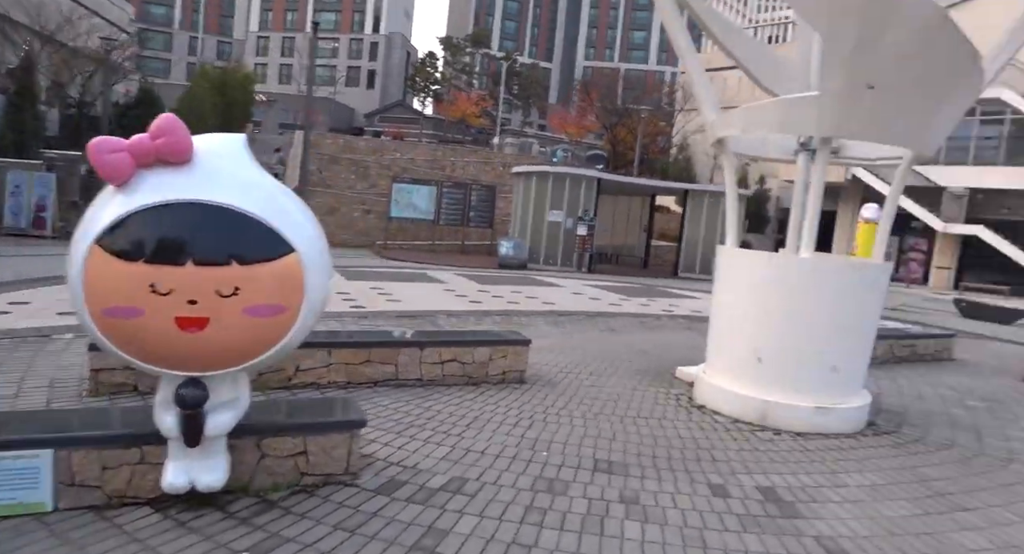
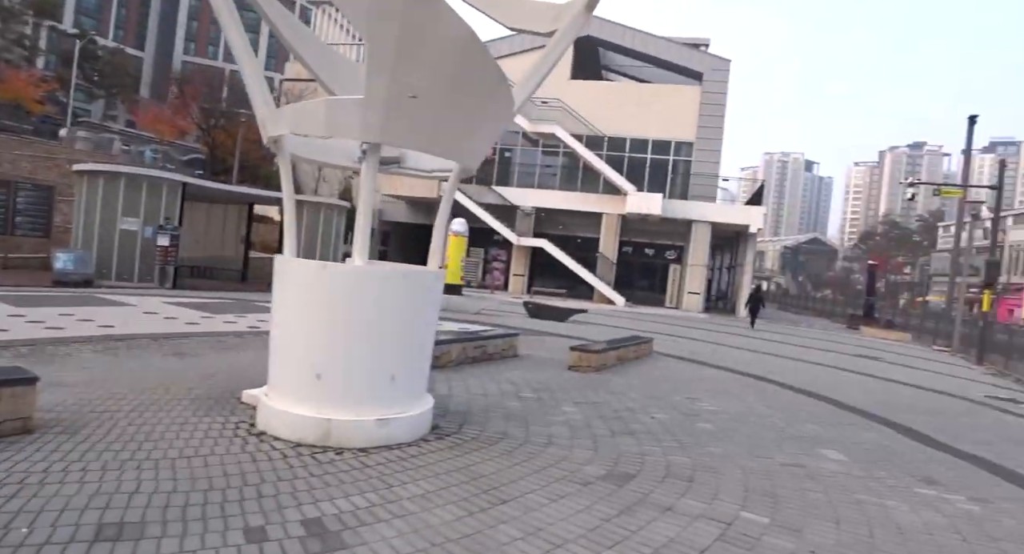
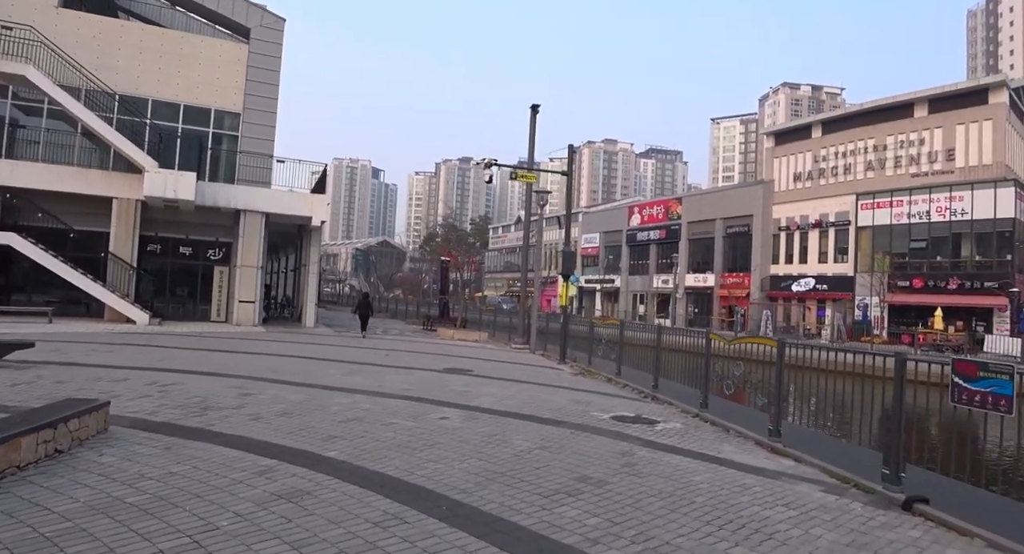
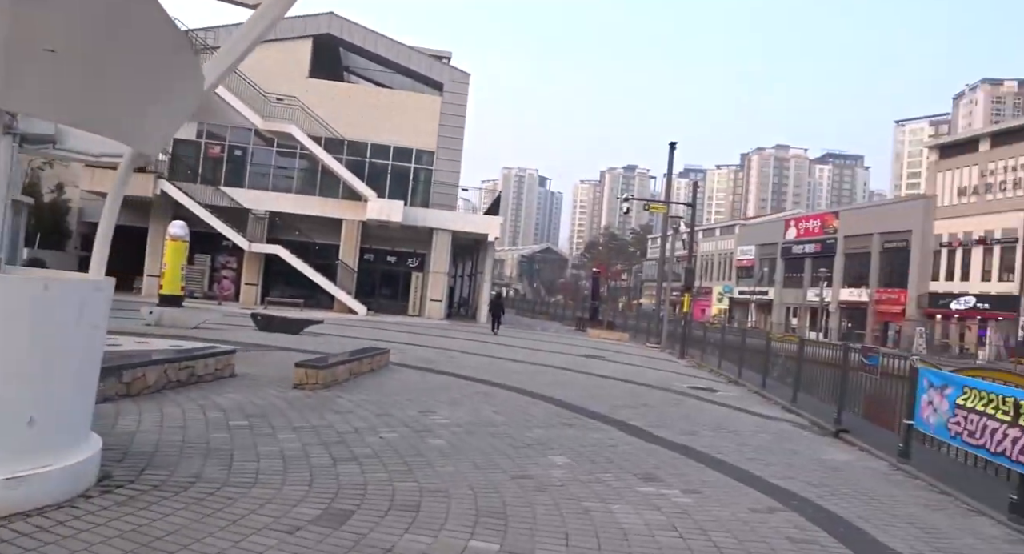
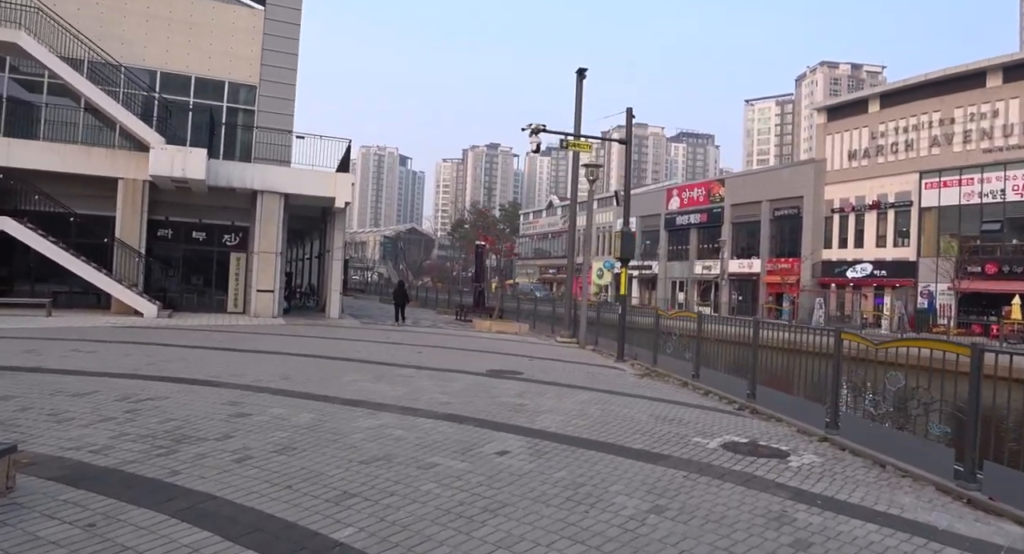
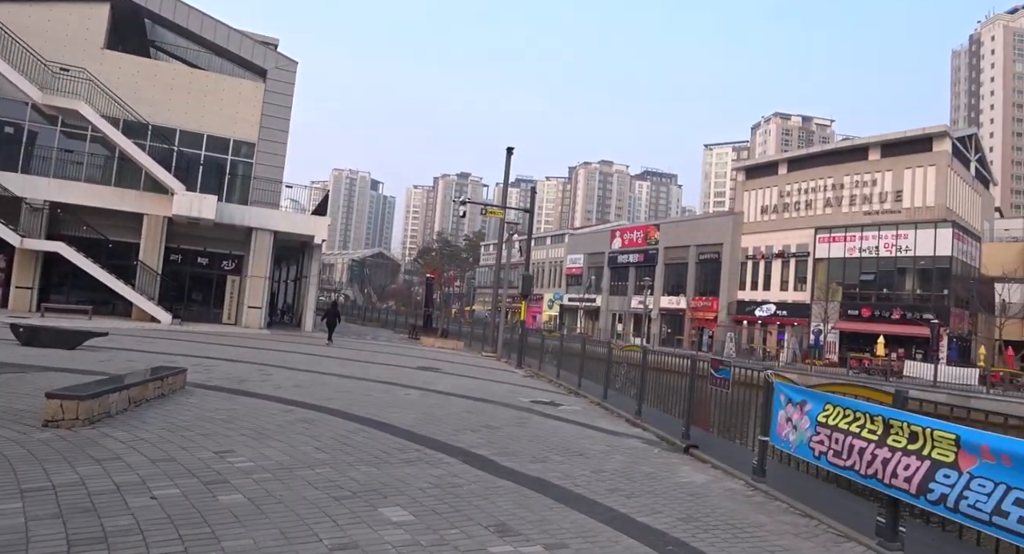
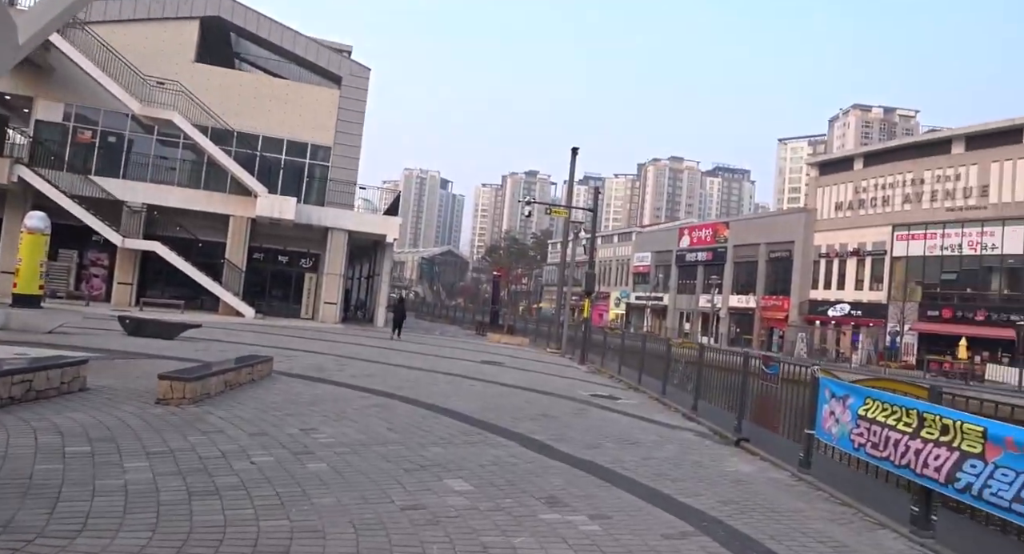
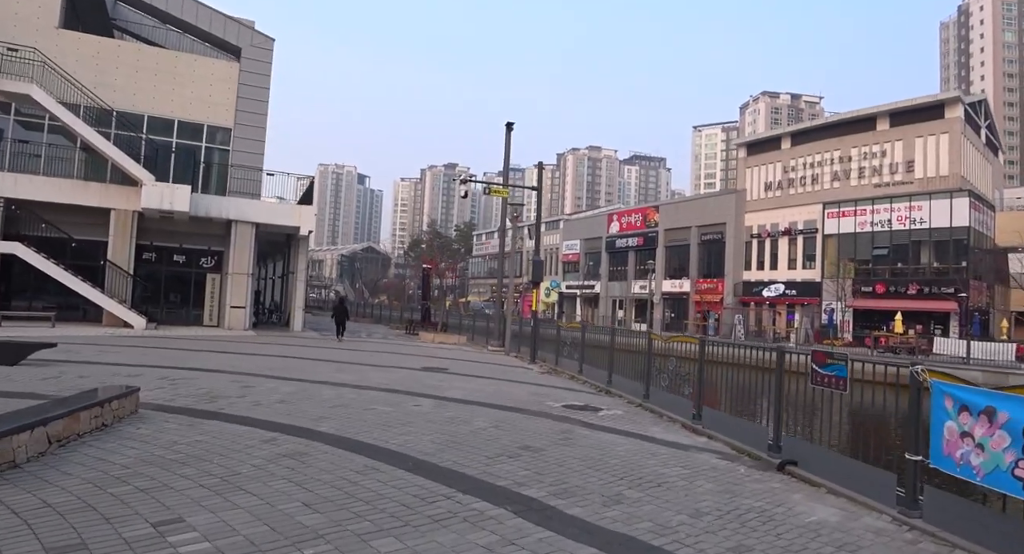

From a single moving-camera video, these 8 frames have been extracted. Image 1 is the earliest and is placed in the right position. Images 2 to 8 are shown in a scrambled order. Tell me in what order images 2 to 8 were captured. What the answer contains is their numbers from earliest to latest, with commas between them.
2, 4, 7, 6, 8, 3, 5
